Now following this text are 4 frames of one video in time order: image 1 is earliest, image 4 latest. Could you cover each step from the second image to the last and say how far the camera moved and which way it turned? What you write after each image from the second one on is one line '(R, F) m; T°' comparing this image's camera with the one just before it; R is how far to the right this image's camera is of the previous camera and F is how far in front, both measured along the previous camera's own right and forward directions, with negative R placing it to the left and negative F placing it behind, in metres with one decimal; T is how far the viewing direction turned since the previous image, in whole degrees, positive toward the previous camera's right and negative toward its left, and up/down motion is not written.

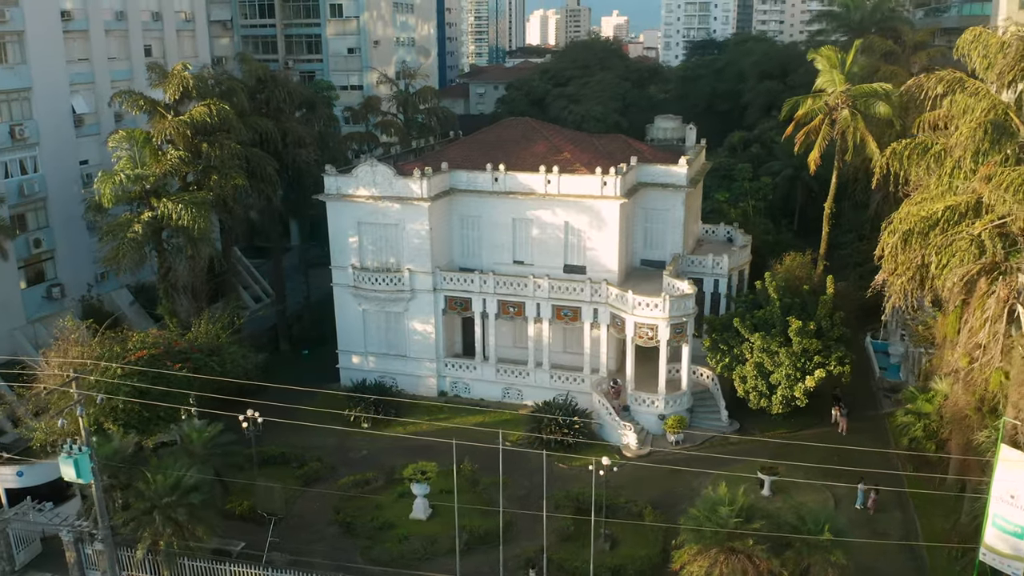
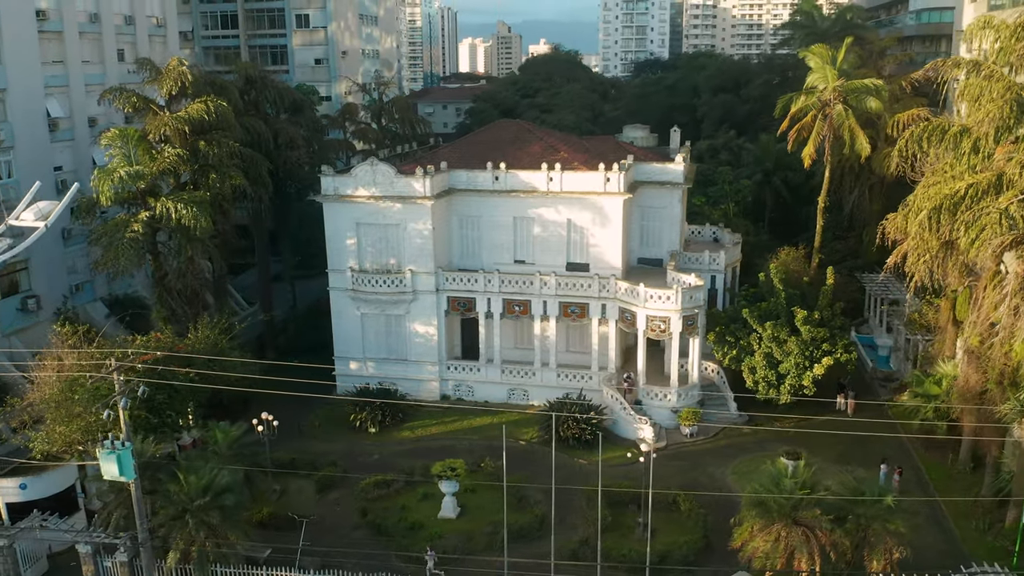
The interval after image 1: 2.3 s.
(-2.7, +0.5) m; +5°
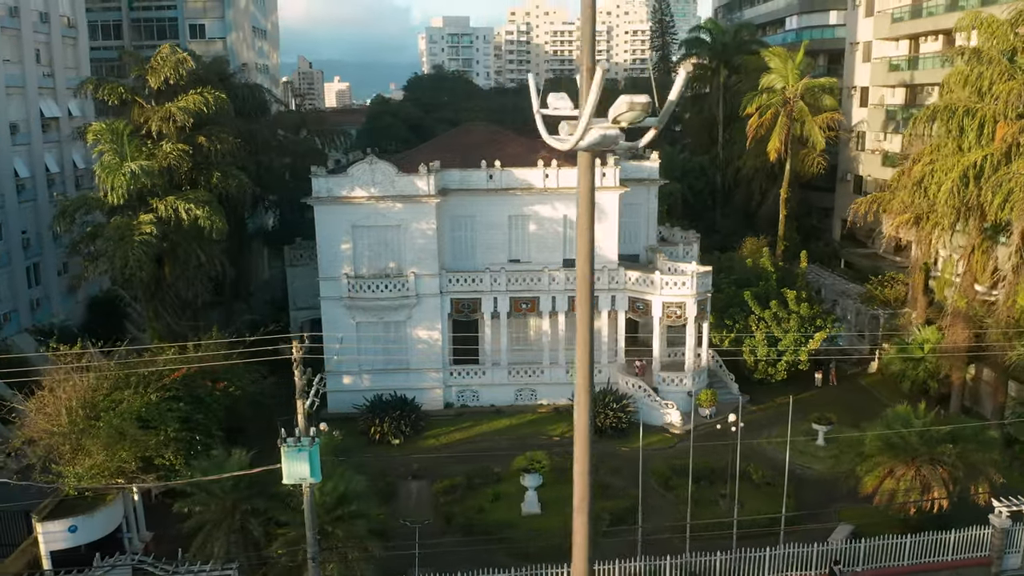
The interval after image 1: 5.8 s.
(-7.5, +1.4) m; +14°
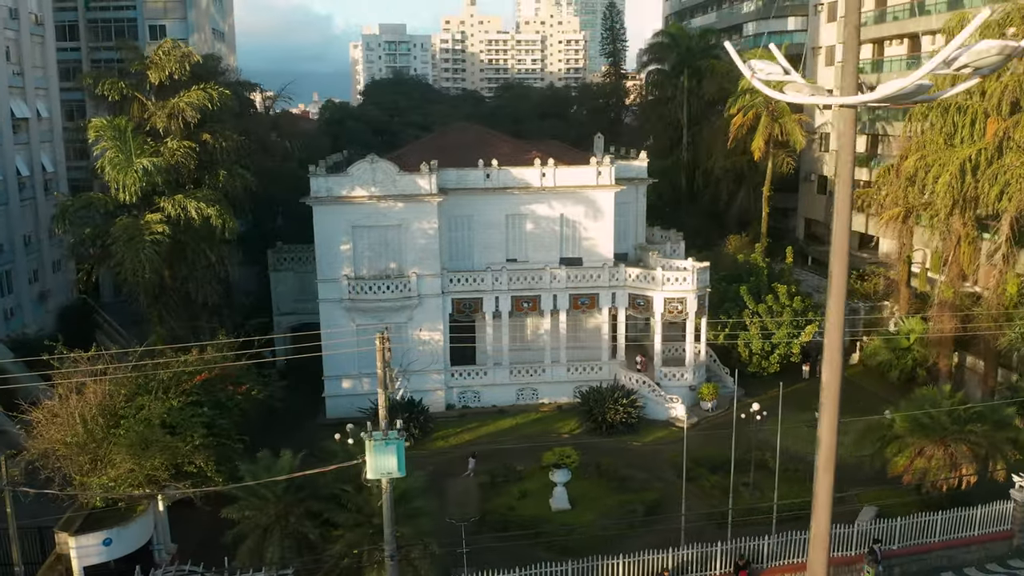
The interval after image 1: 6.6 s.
(-2.7, +0.2) m; +5°
